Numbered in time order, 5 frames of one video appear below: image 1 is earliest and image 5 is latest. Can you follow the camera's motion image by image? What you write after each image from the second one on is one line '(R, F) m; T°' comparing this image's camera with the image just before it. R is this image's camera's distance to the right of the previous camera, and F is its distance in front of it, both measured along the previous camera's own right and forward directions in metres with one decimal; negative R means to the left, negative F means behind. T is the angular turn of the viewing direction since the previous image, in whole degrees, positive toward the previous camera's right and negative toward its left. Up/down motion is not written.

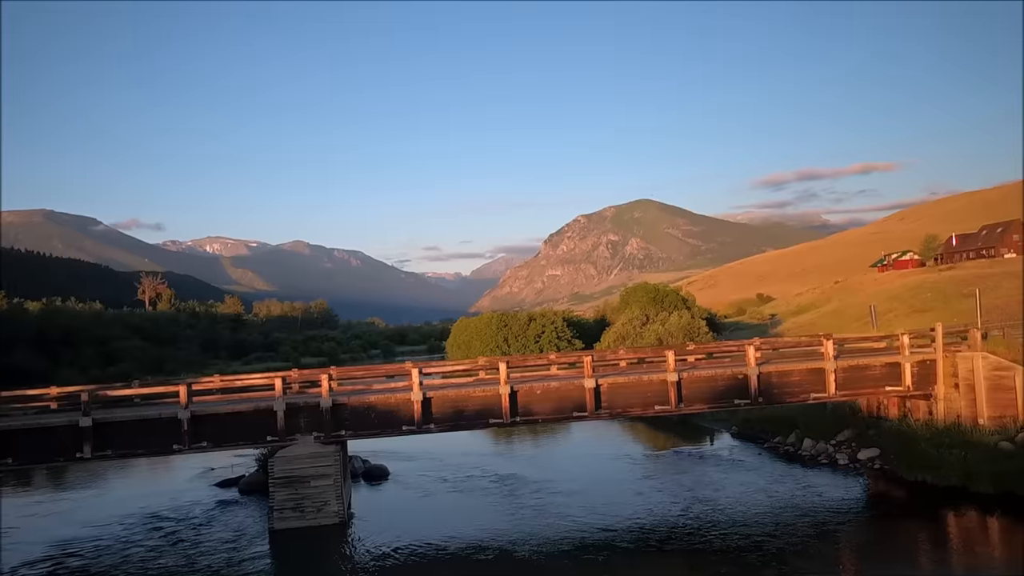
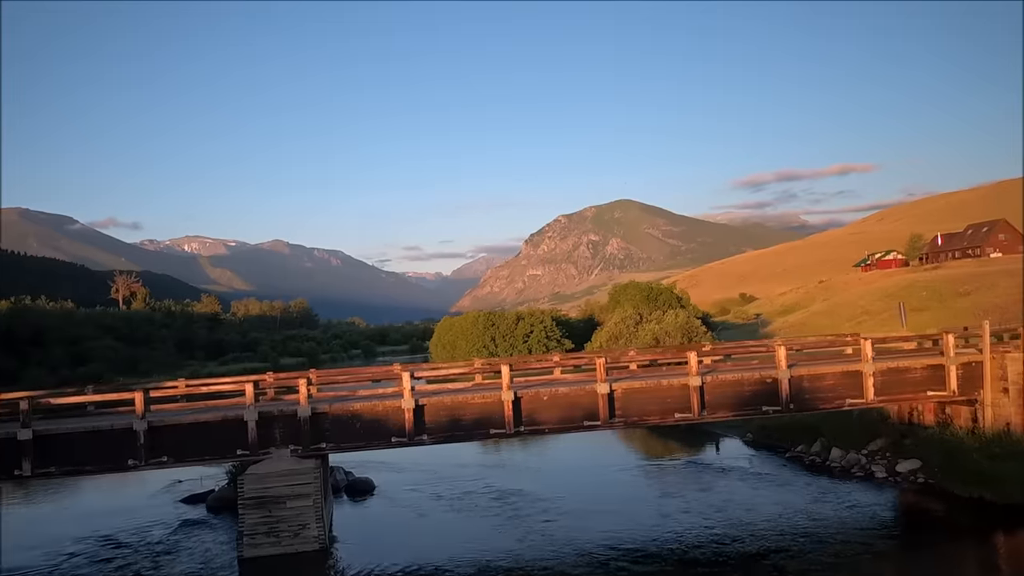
(-0.2, +0.9) m; +2°
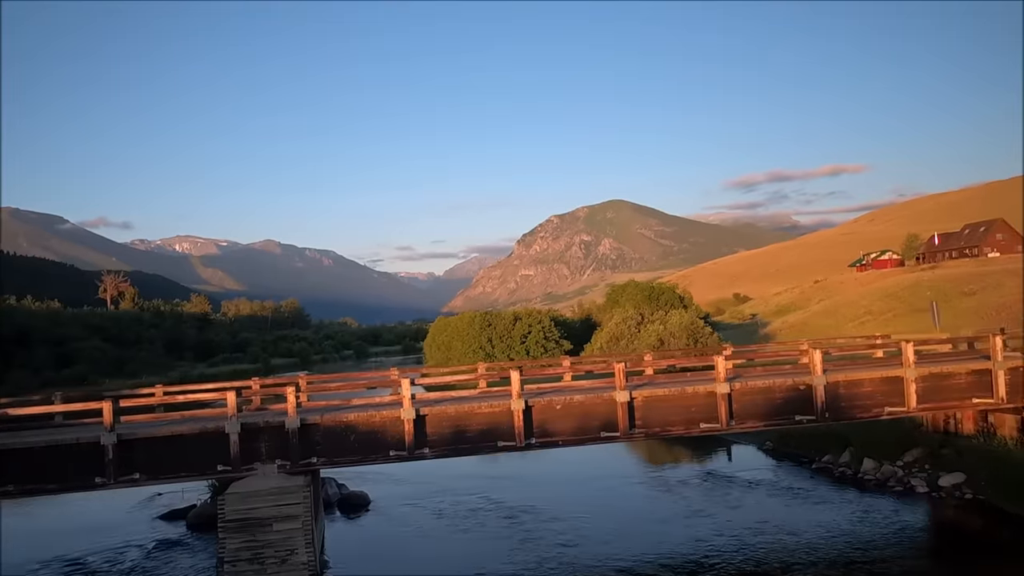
(-0.2, +0.7) m; +1°
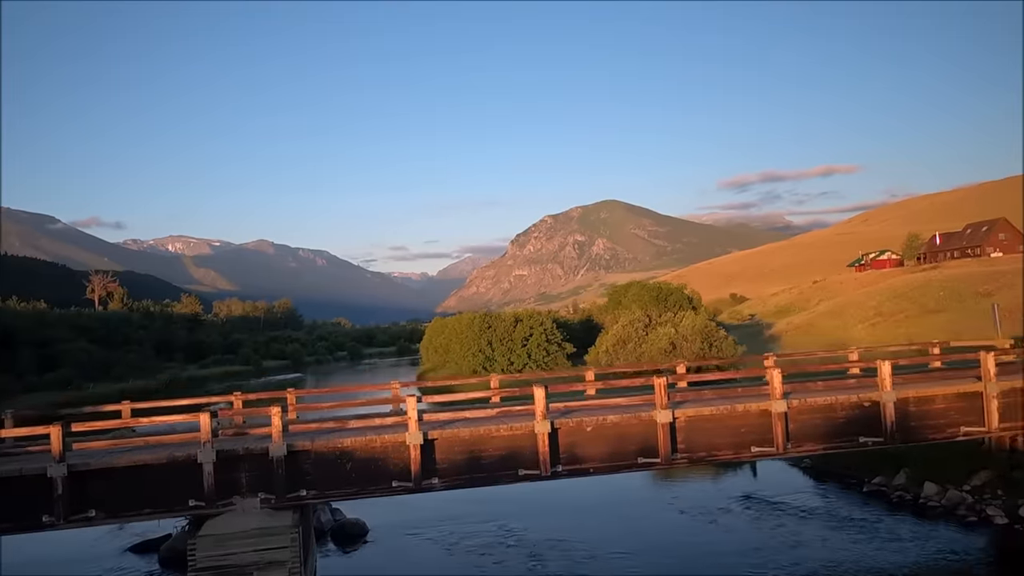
(-0.2, +0.9) m; +1°
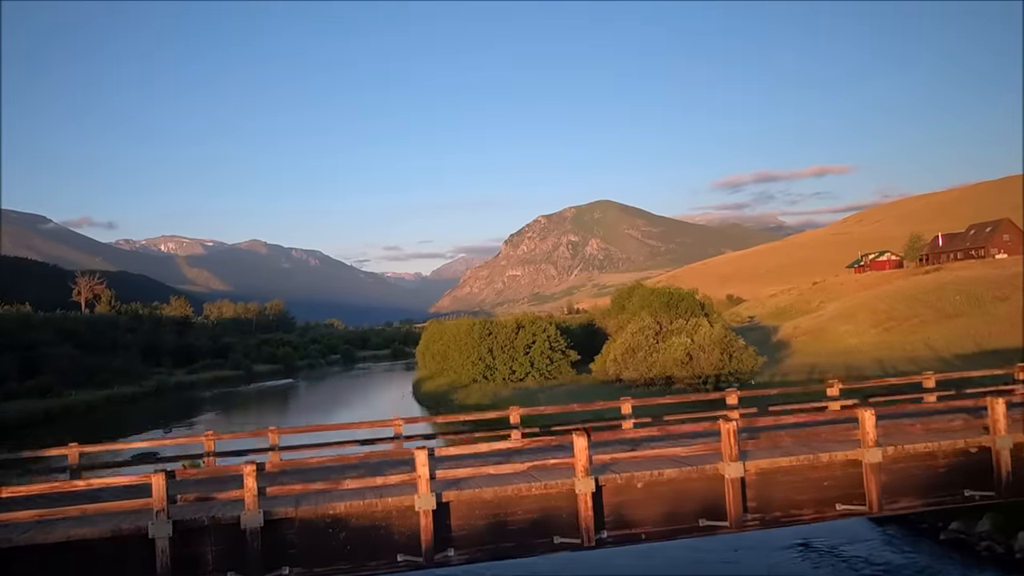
(-0.3, +1.1) m; +1°
